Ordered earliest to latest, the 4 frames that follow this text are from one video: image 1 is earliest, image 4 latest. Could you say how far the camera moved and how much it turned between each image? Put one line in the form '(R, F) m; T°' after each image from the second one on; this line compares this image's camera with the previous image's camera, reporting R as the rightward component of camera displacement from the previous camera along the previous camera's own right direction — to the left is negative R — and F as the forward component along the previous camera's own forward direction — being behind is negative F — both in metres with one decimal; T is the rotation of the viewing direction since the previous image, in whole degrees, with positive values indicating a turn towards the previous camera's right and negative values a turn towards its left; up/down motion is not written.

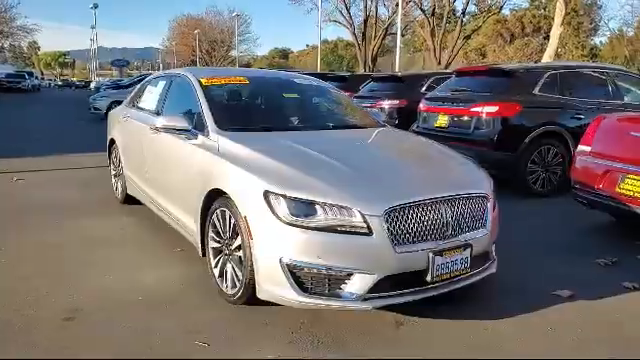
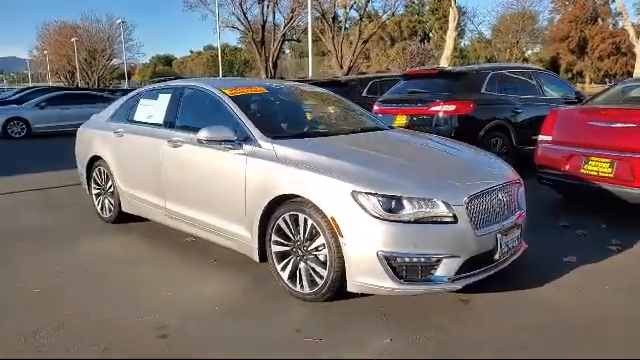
(-1.3, -0.1) m; +12°
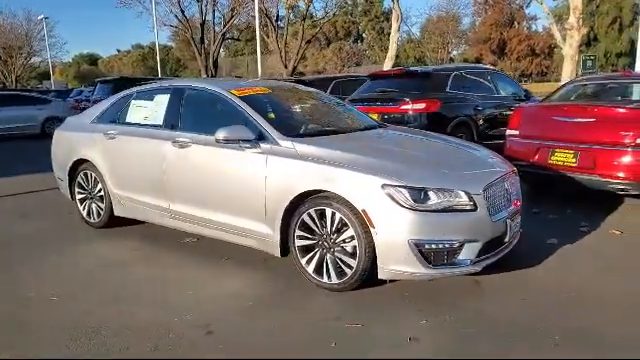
(-0.7, -0.1) m; +7°
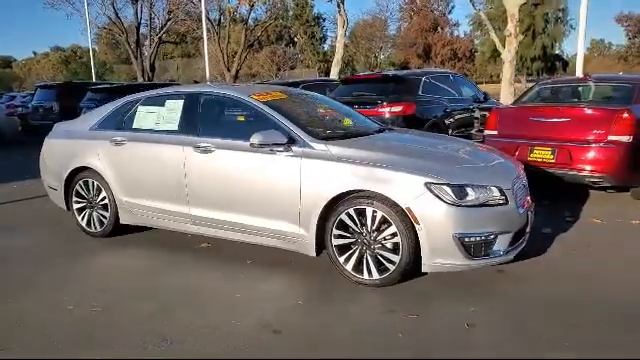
(-0.9, -0.1) m; +8°
